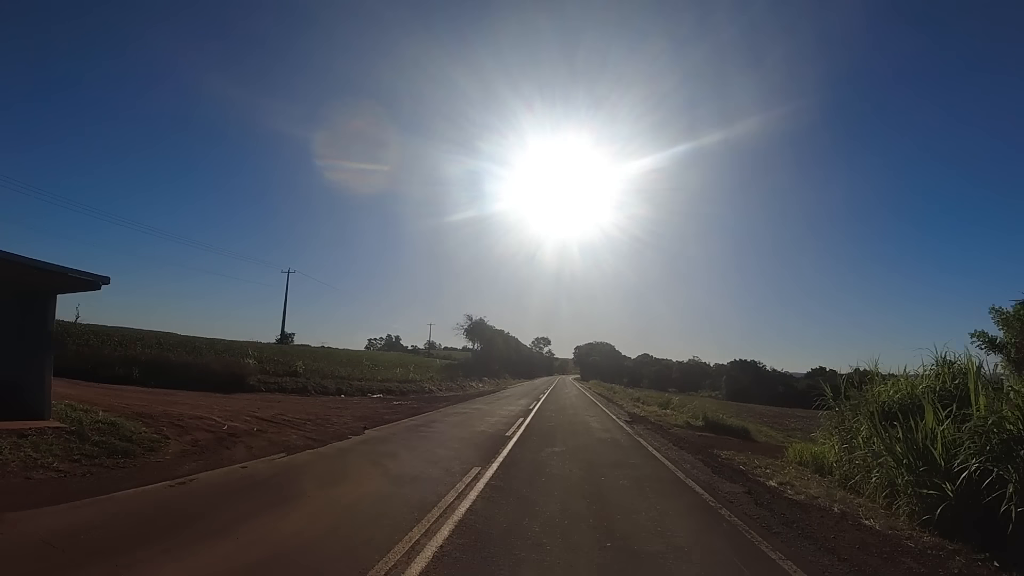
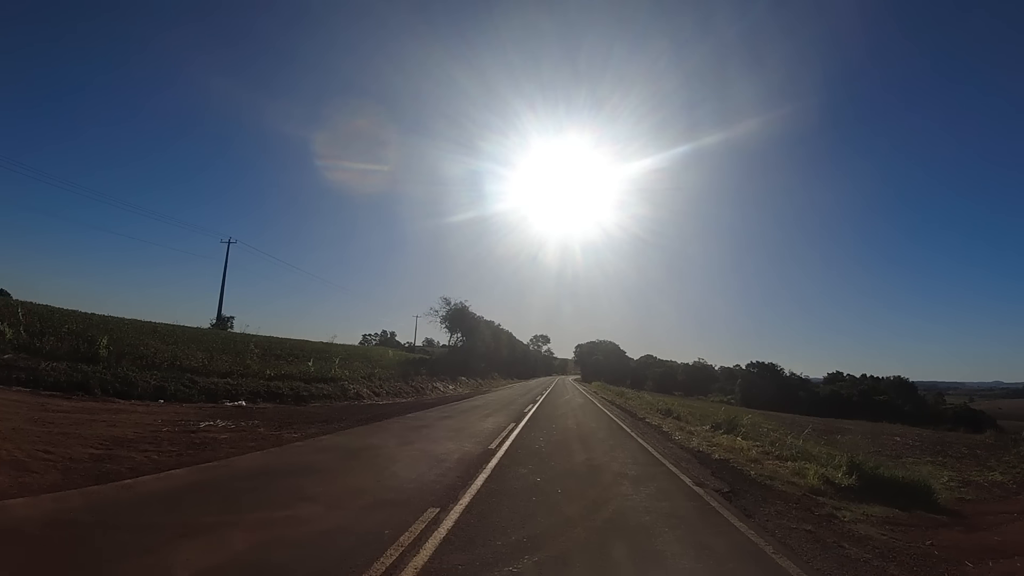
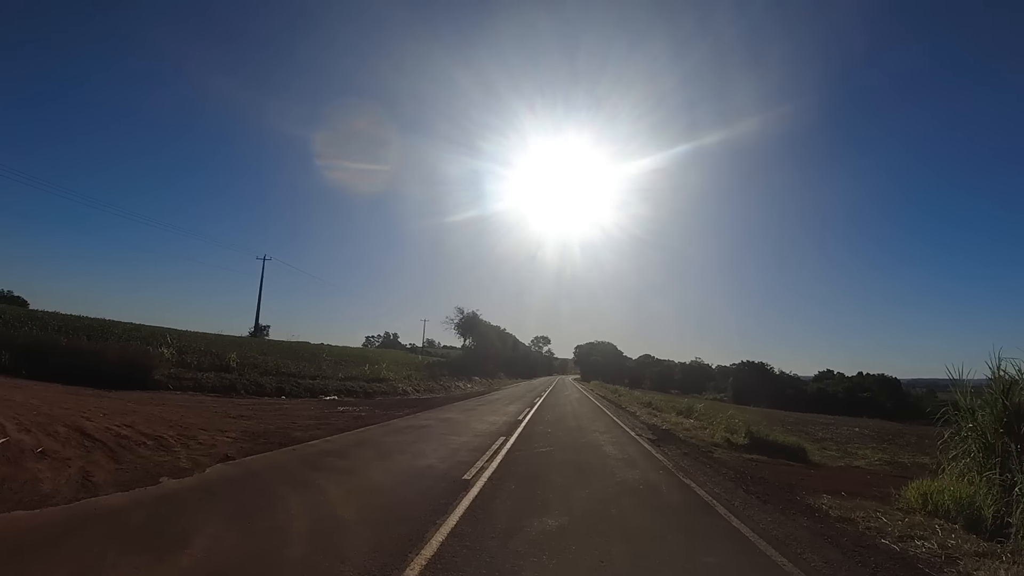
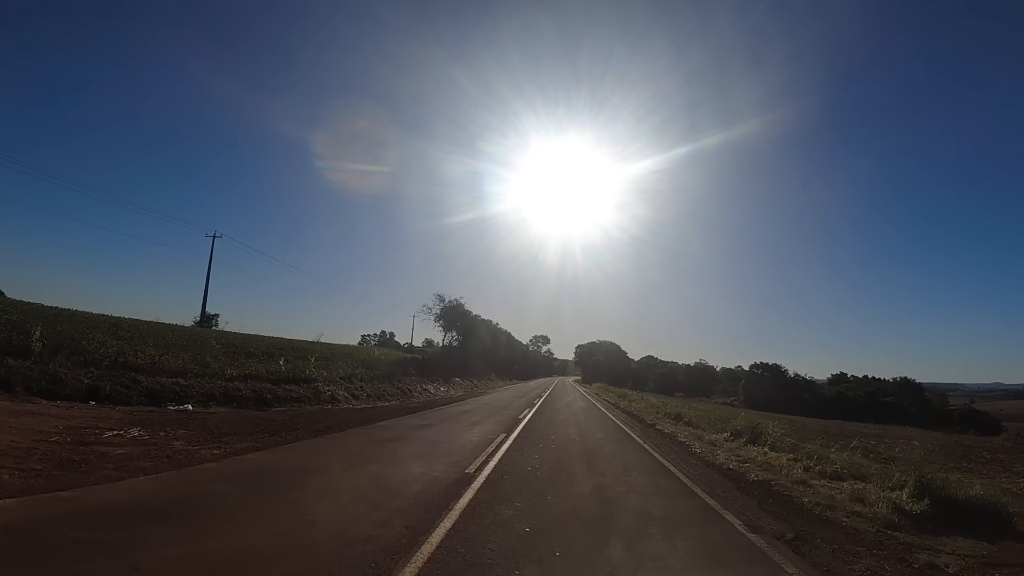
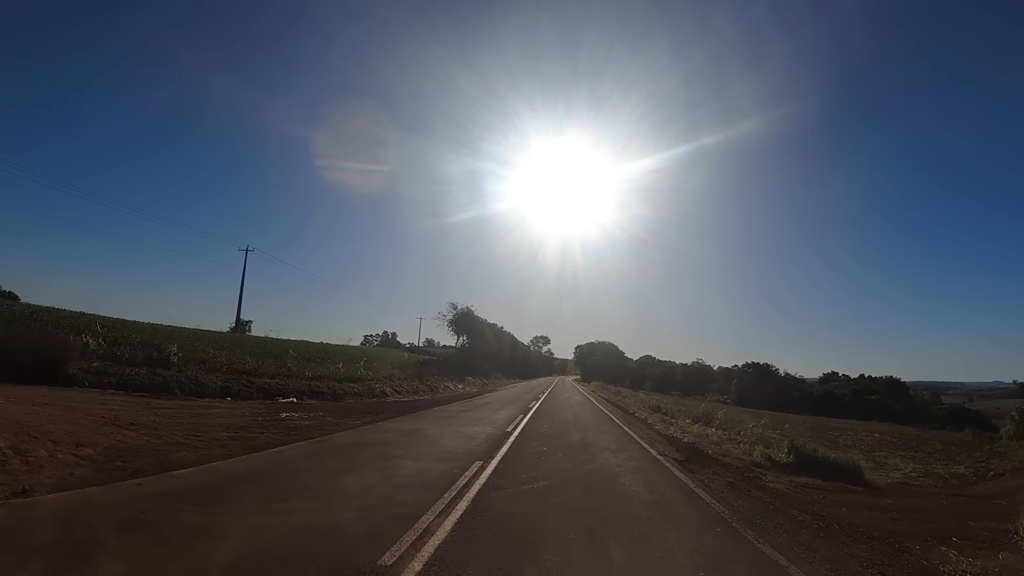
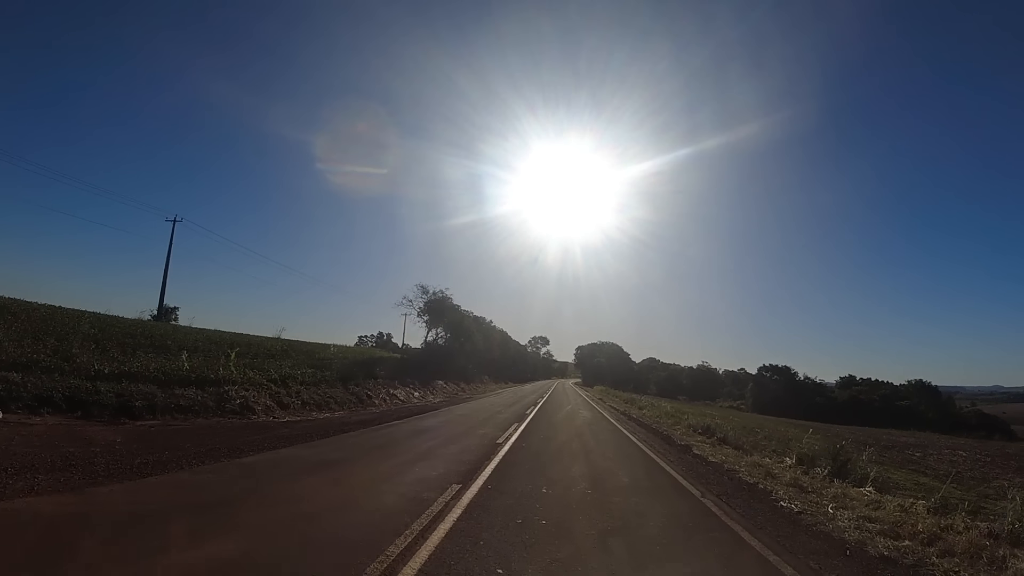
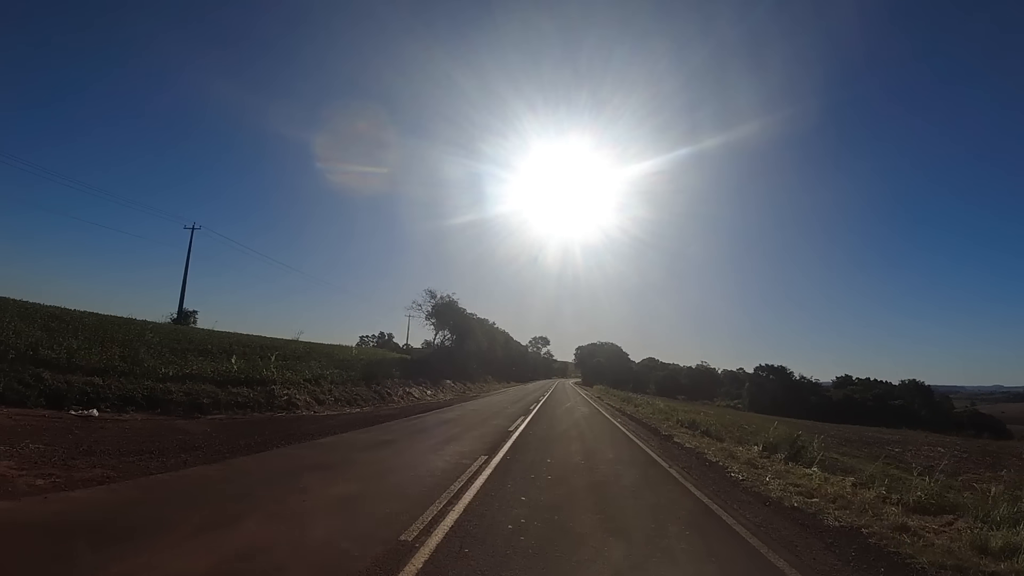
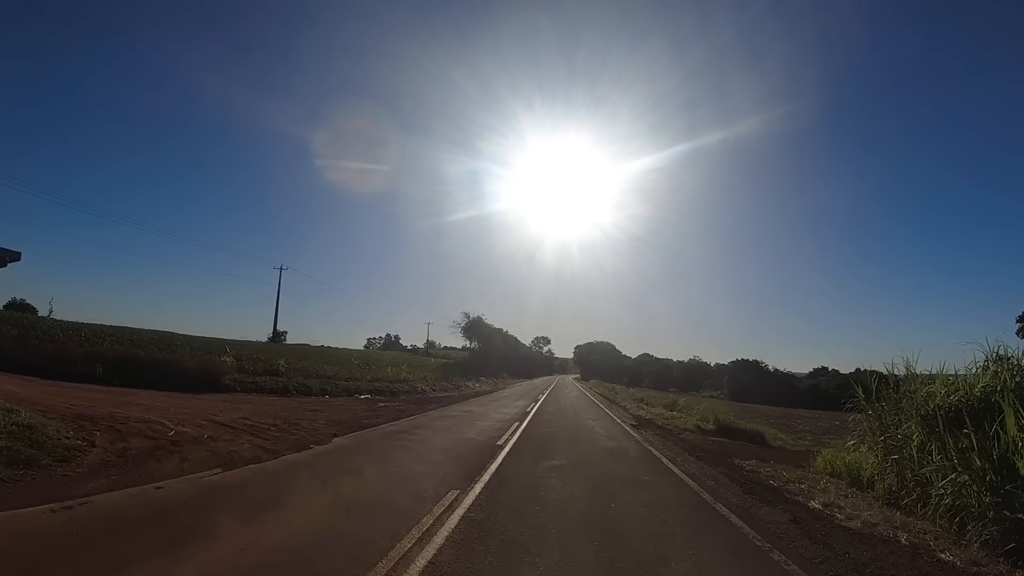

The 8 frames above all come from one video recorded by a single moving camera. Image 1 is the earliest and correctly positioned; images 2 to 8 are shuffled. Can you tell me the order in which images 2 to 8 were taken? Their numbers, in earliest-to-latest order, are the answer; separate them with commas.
8, 3, 5, 2, 4, 7, 6
